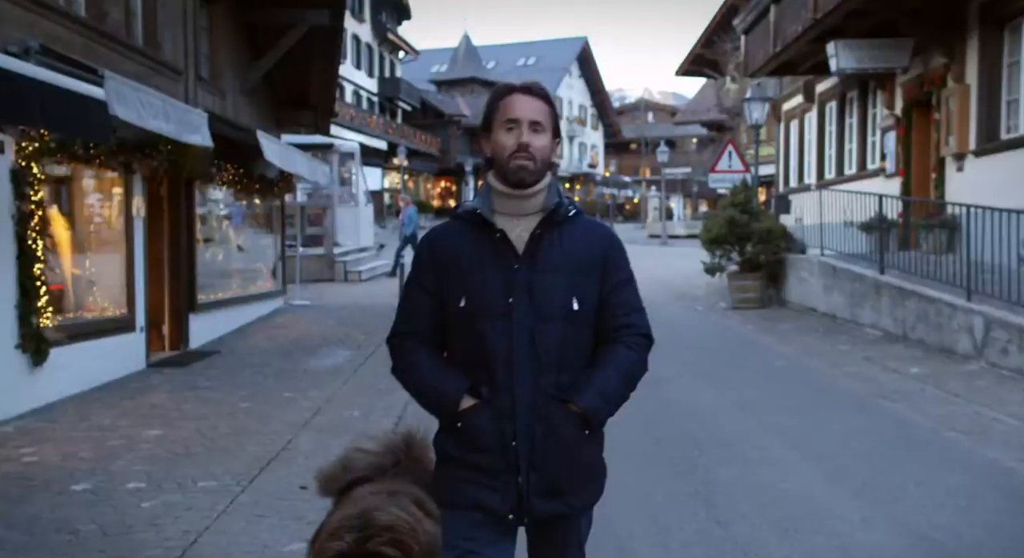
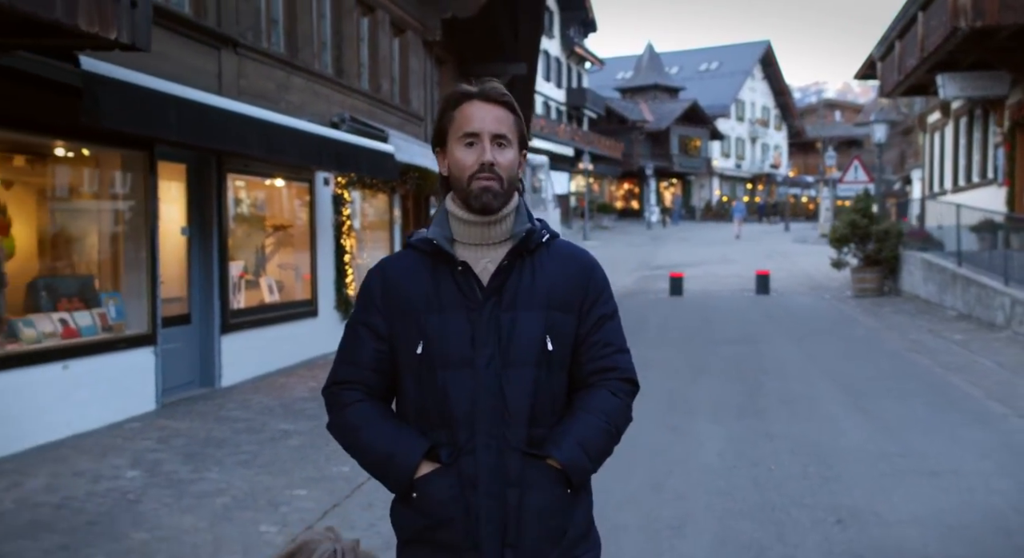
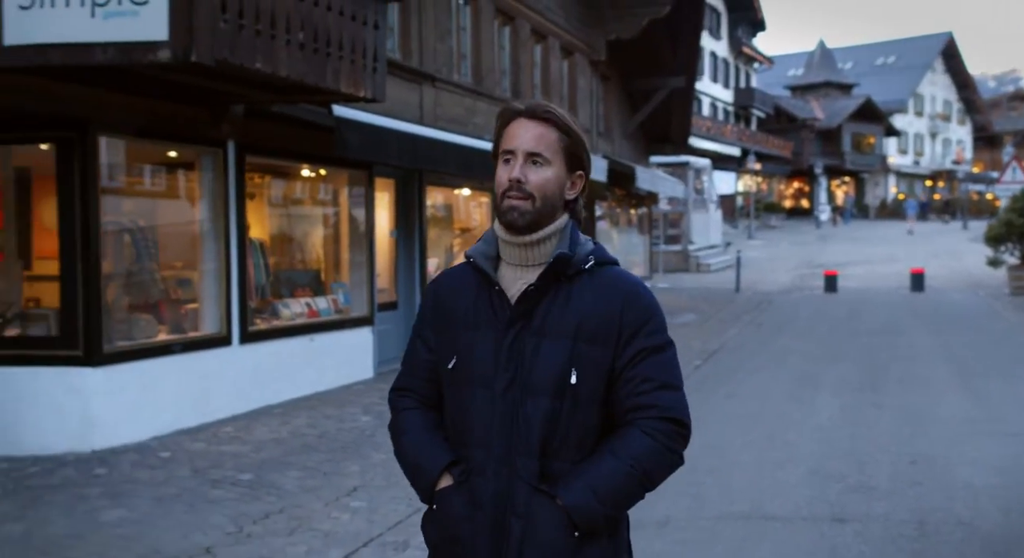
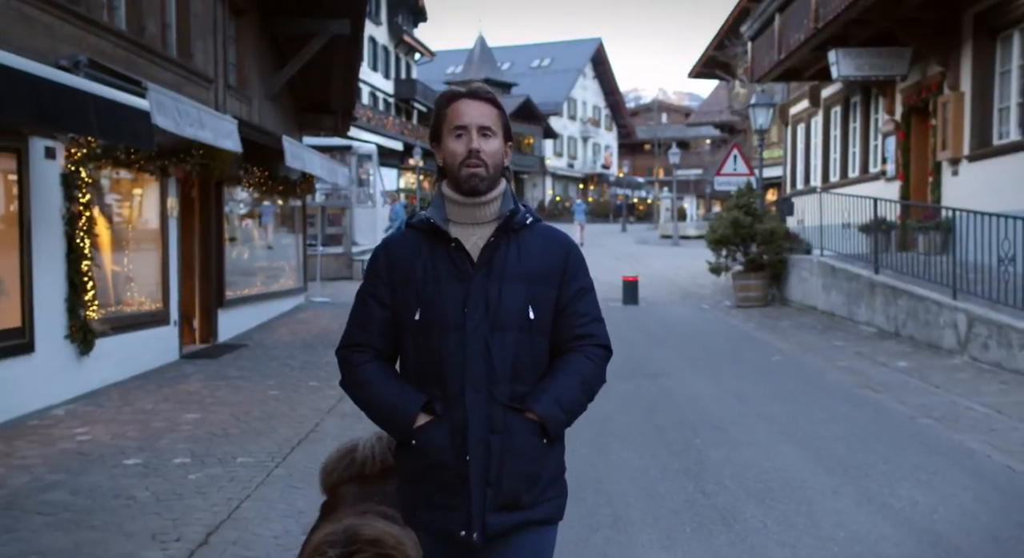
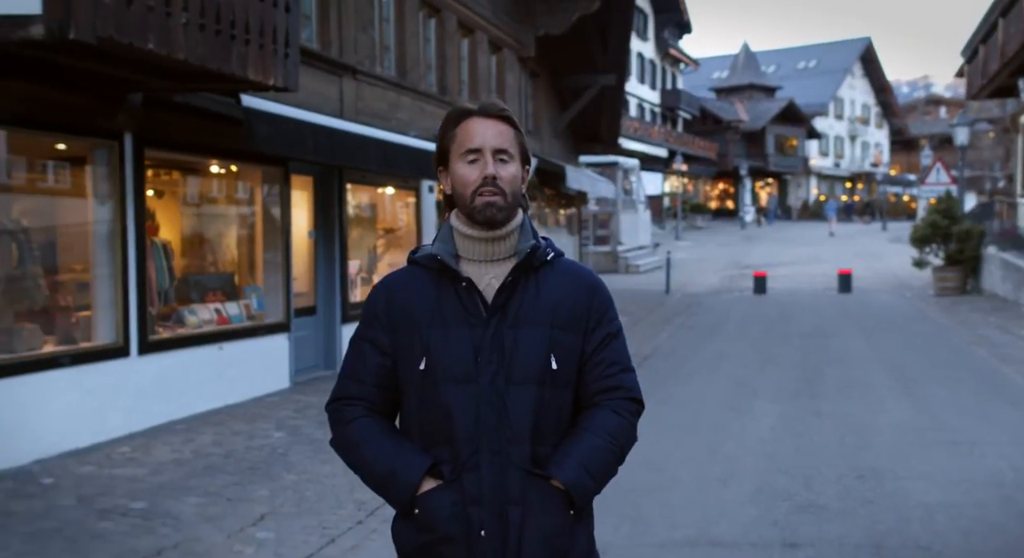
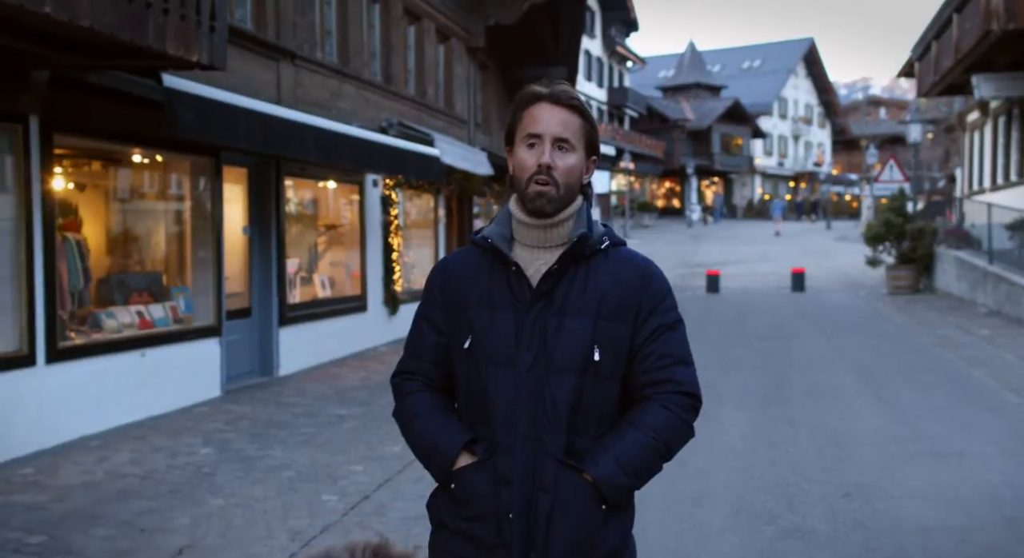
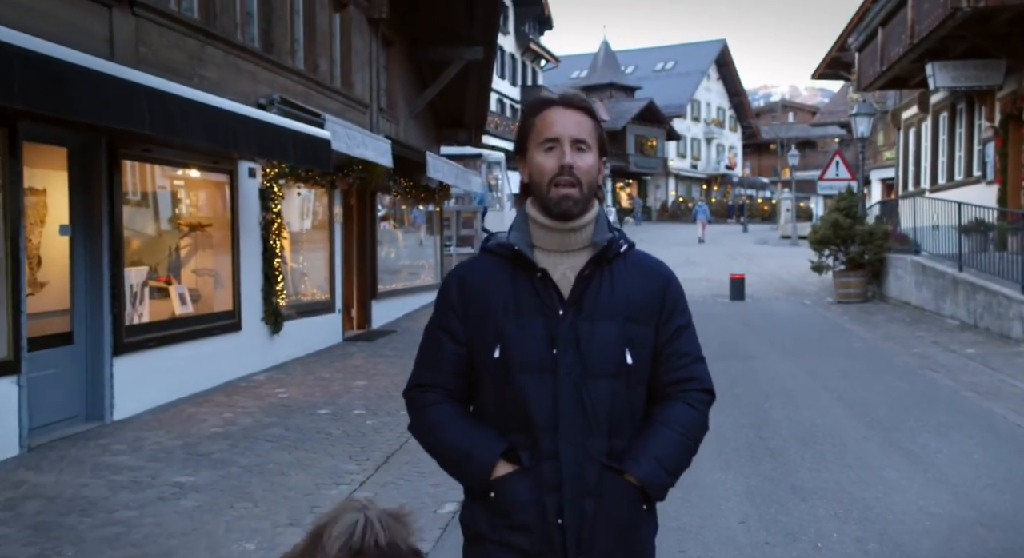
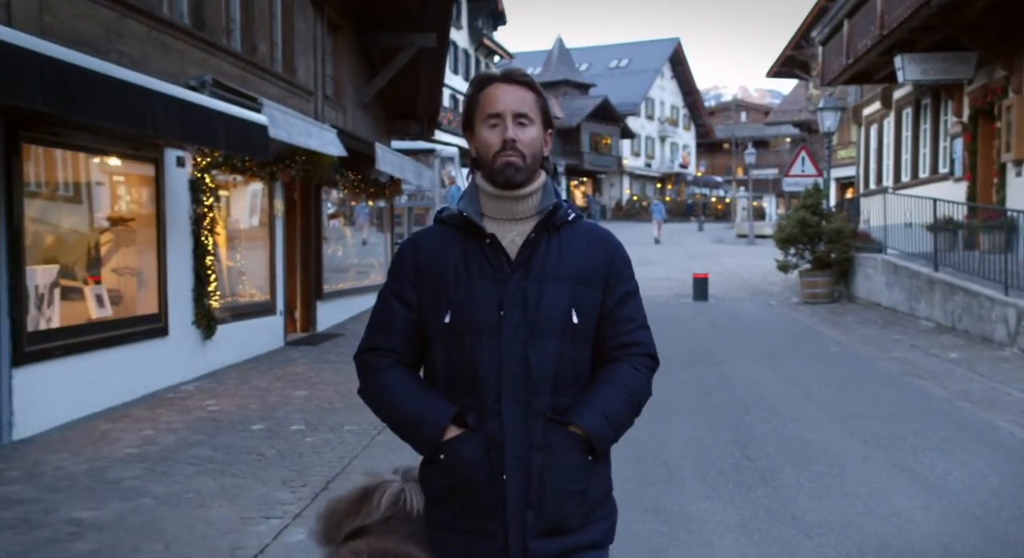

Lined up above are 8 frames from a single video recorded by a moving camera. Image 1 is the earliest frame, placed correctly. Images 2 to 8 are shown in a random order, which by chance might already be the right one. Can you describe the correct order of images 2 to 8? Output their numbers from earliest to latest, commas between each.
4, 8, 7, 2, 6, 5, 3
